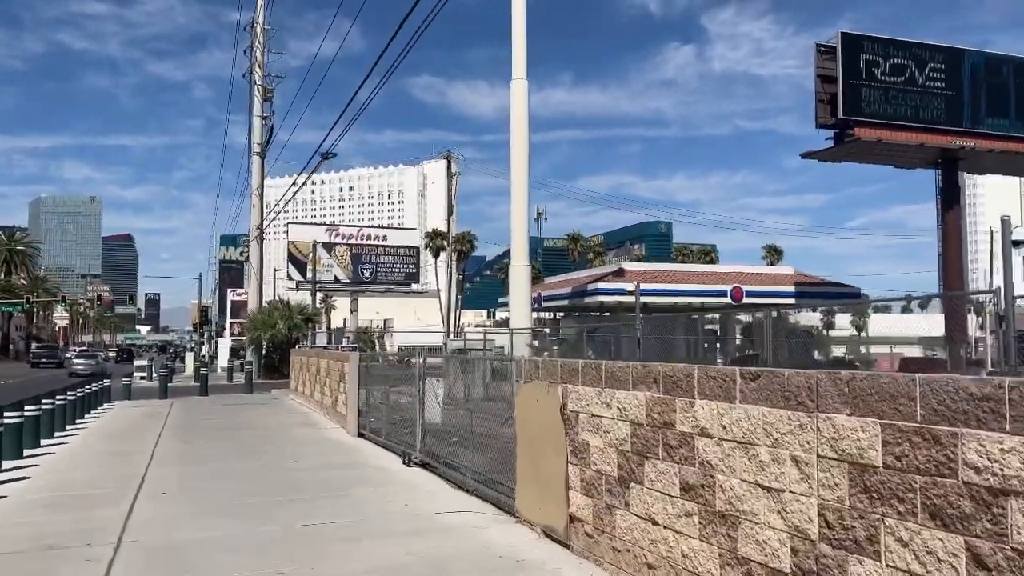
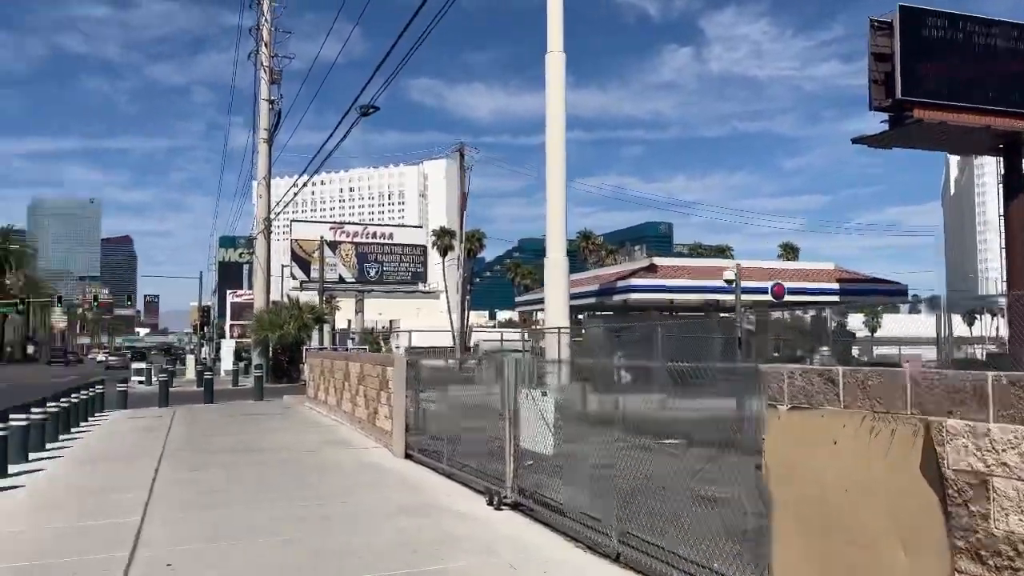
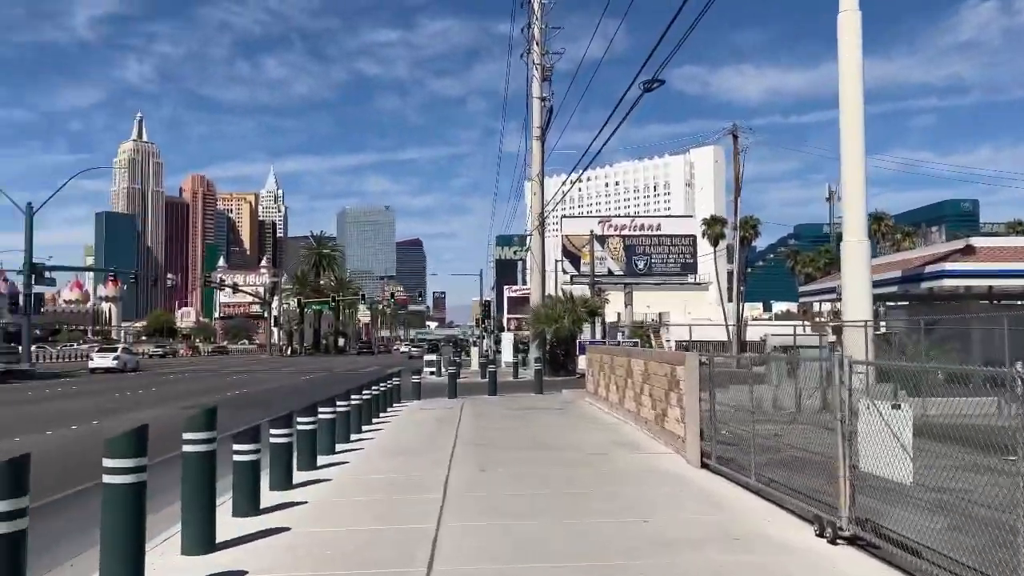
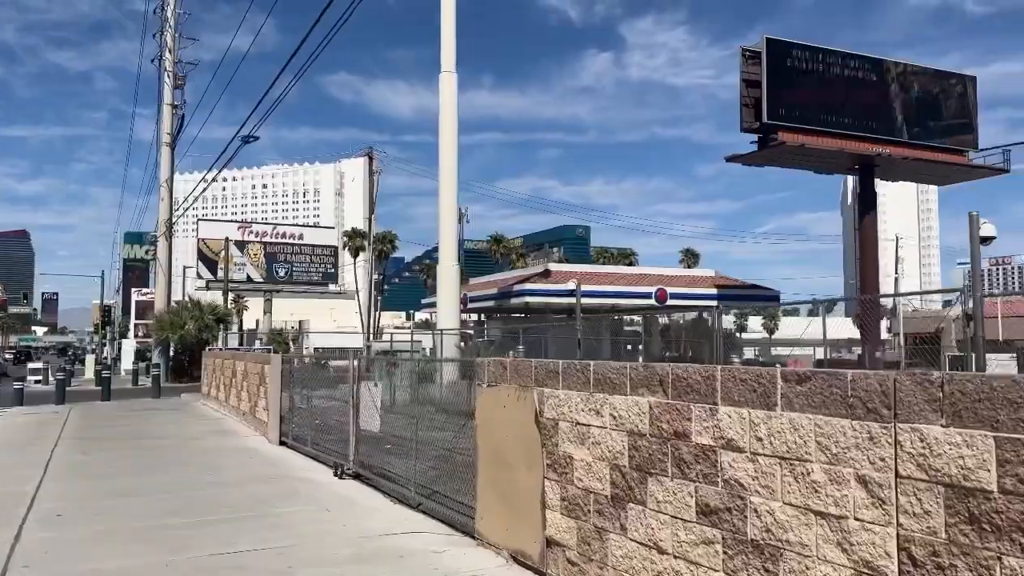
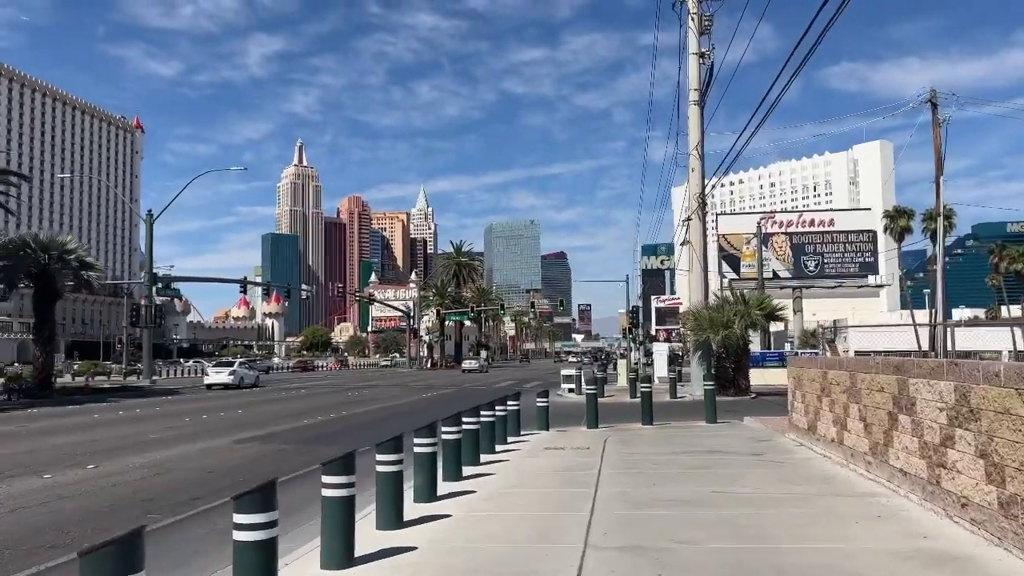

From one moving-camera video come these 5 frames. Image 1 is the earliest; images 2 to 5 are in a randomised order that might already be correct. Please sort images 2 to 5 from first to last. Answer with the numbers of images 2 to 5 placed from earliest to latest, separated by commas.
4, 2, 3, 5
